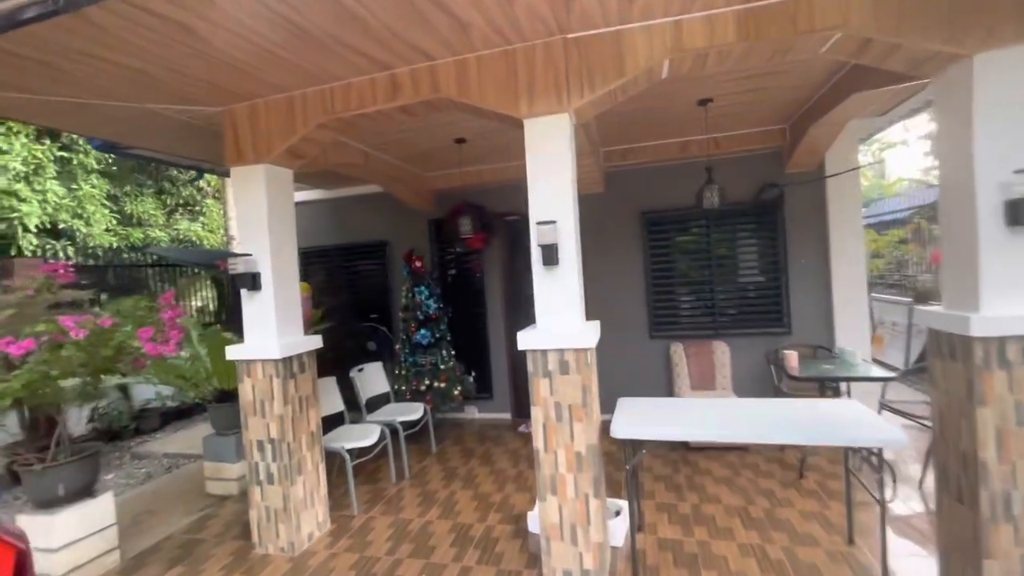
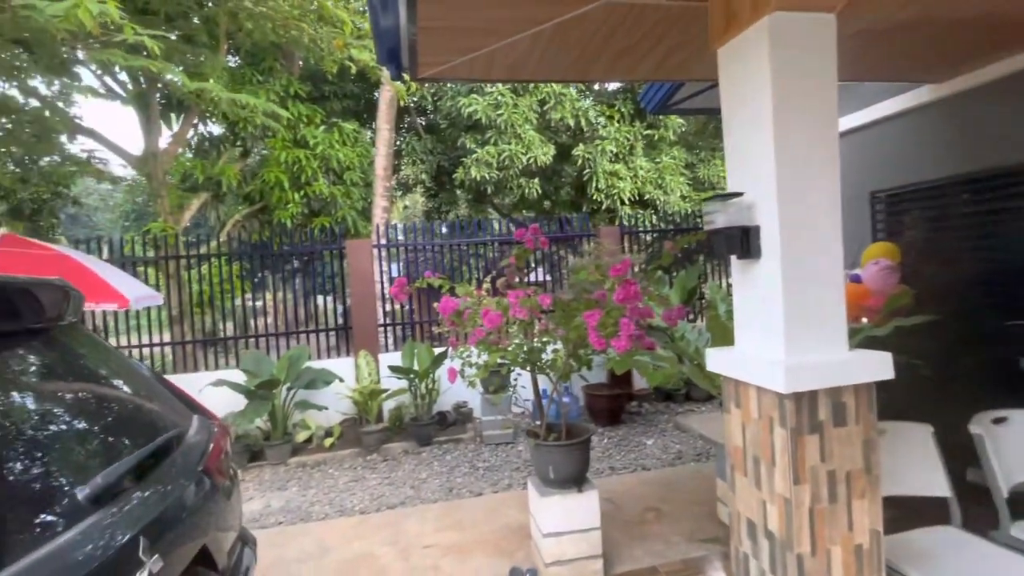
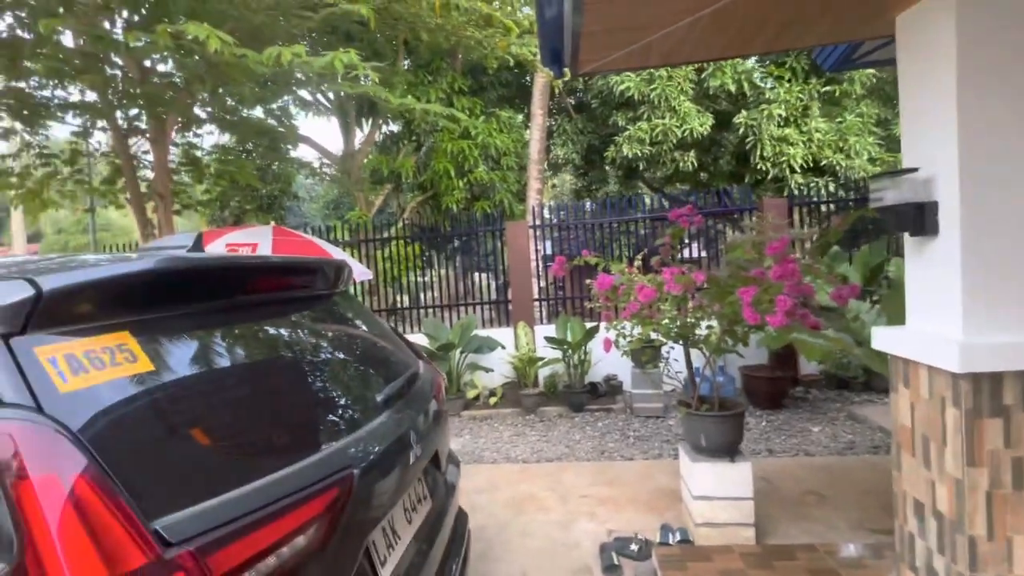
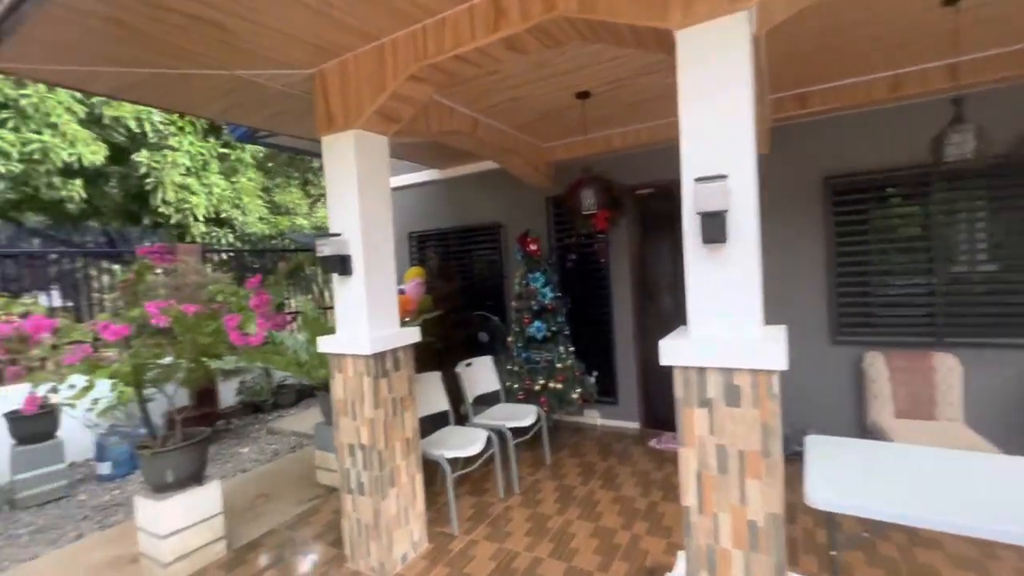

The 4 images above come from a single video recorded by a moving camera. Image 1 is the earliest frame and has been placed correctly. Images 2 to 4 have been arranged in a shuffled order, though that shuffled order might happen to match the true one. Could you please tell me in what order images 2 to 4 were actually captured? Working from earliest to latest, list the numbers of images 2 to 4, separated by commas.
4, 2, 3
